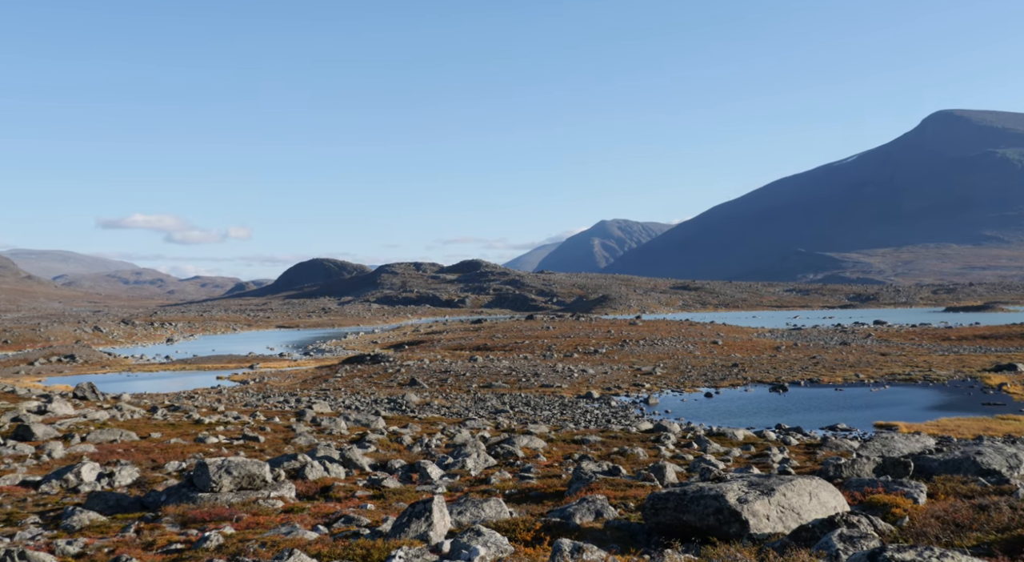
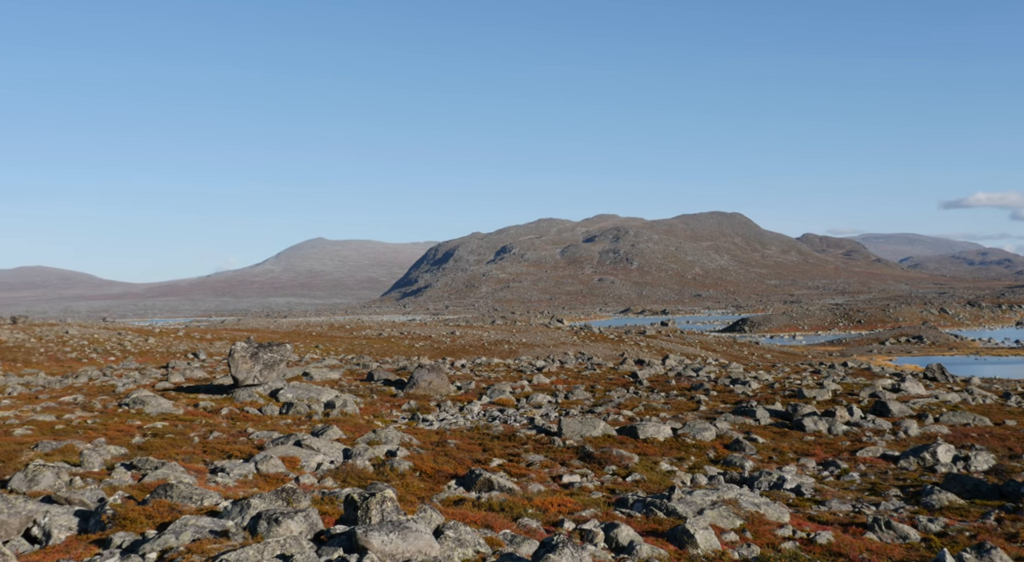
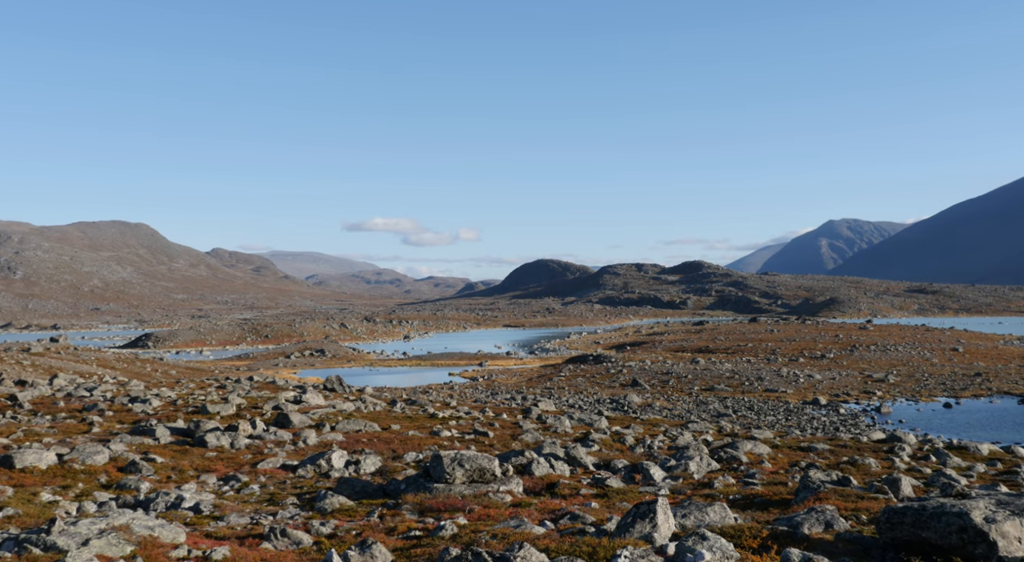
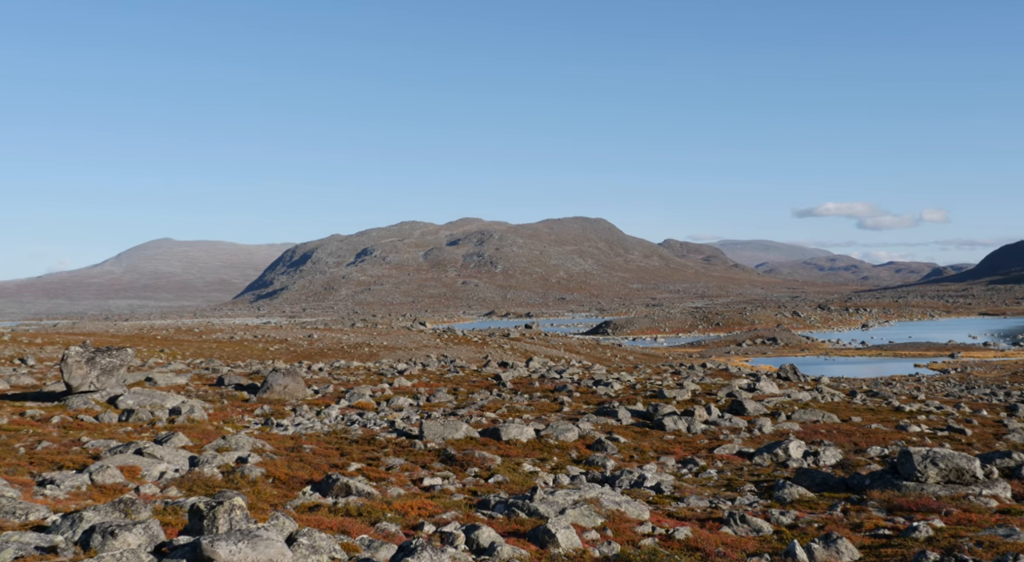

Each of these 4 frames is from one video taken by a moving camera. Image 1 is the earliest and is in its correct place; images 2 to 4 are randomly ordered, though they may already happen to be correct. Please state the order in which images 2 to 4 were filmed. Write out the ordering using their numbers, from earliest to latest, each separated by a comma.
3, 4, 2
